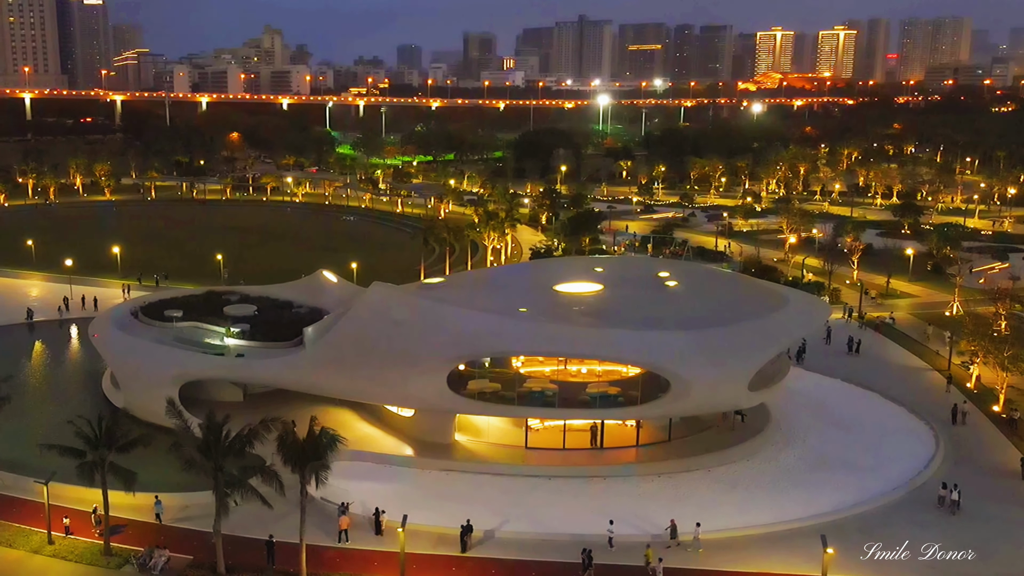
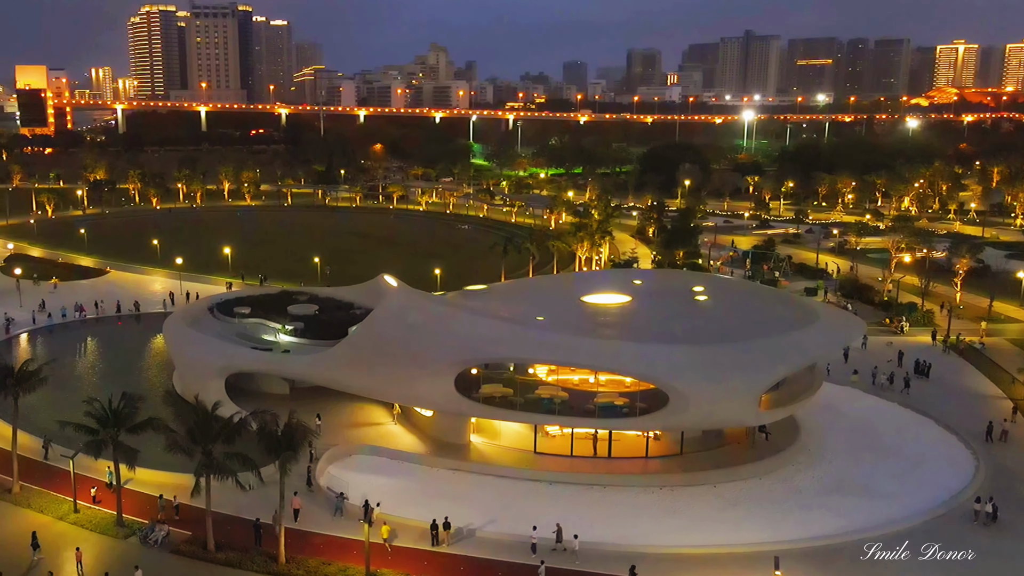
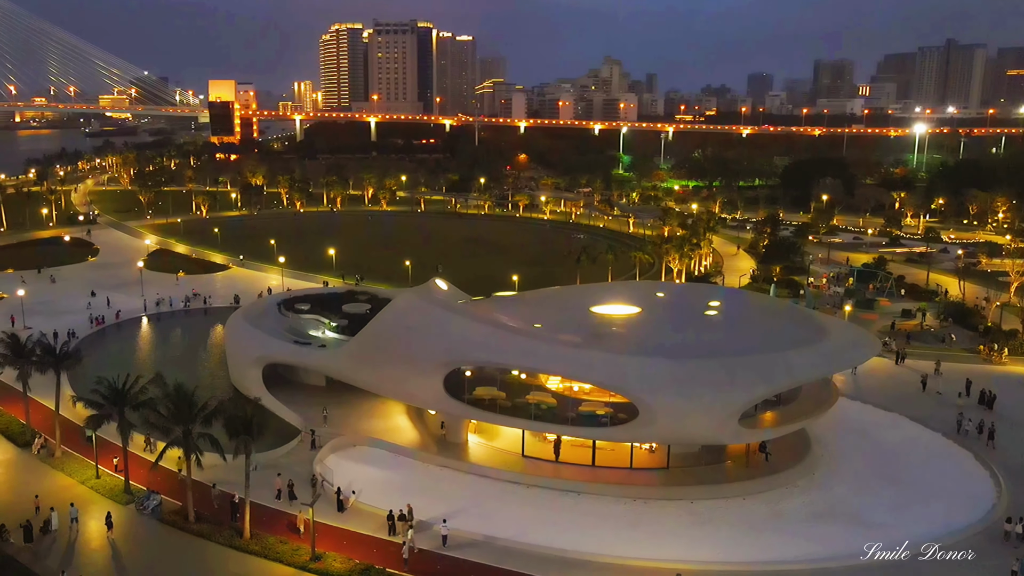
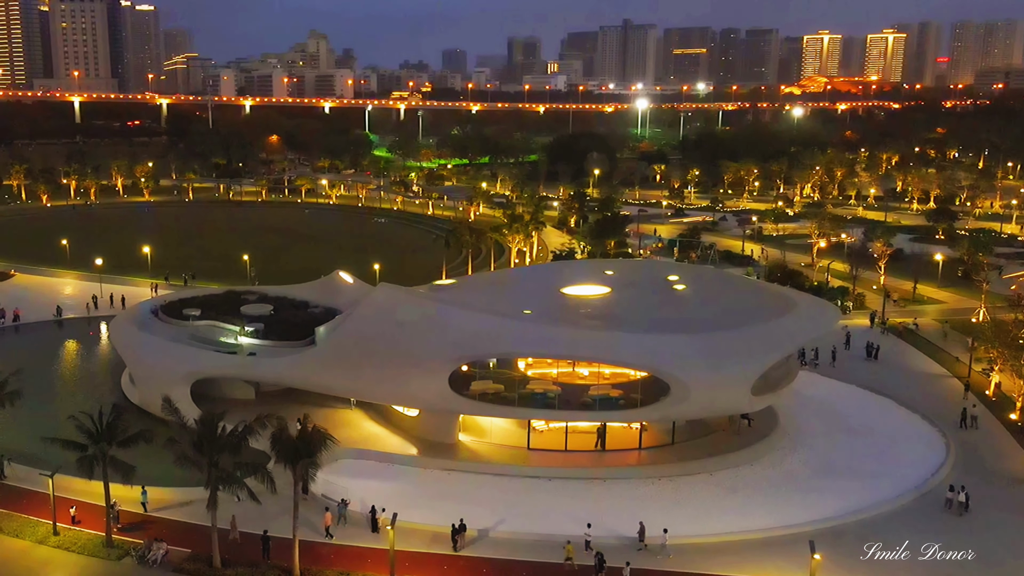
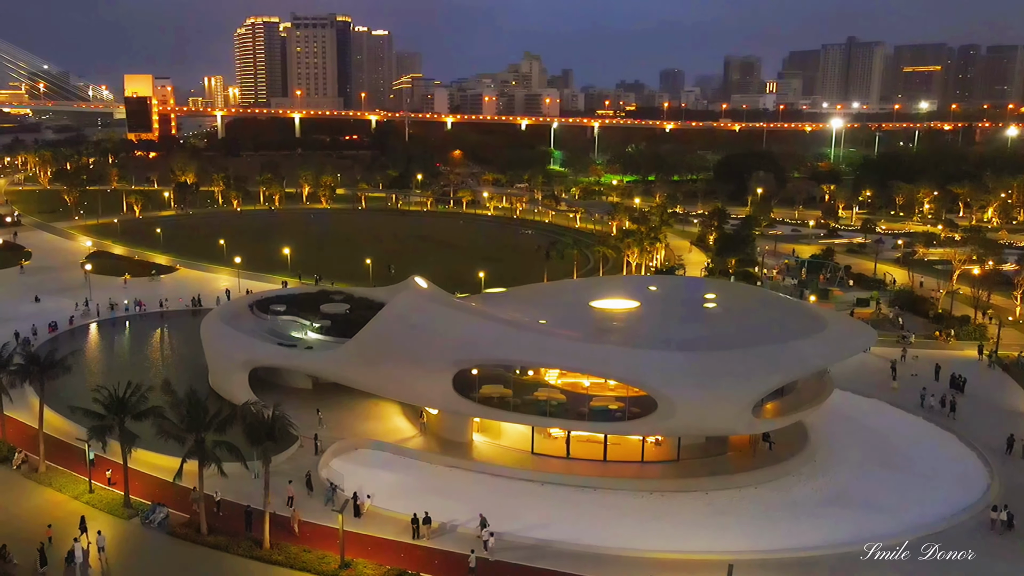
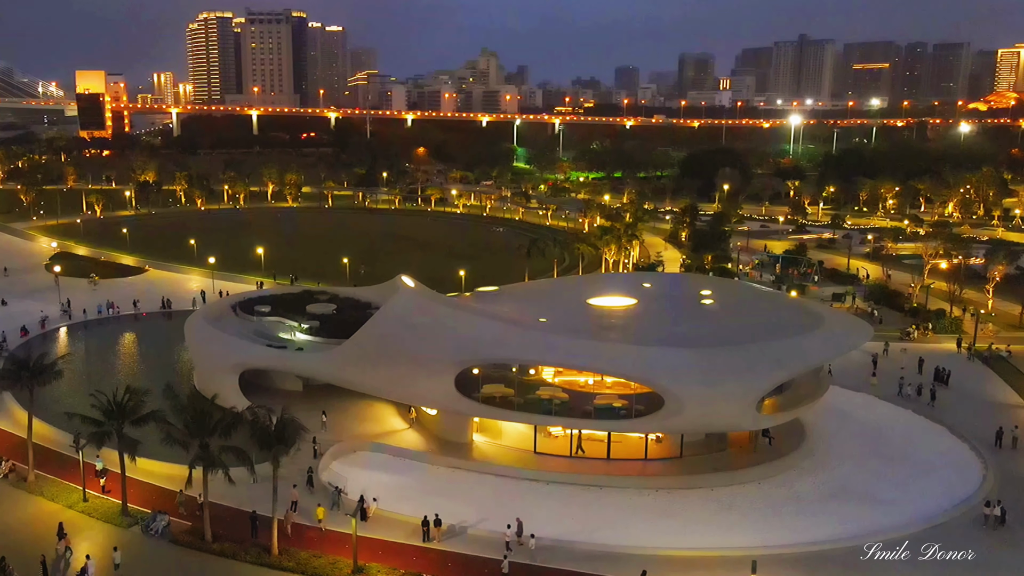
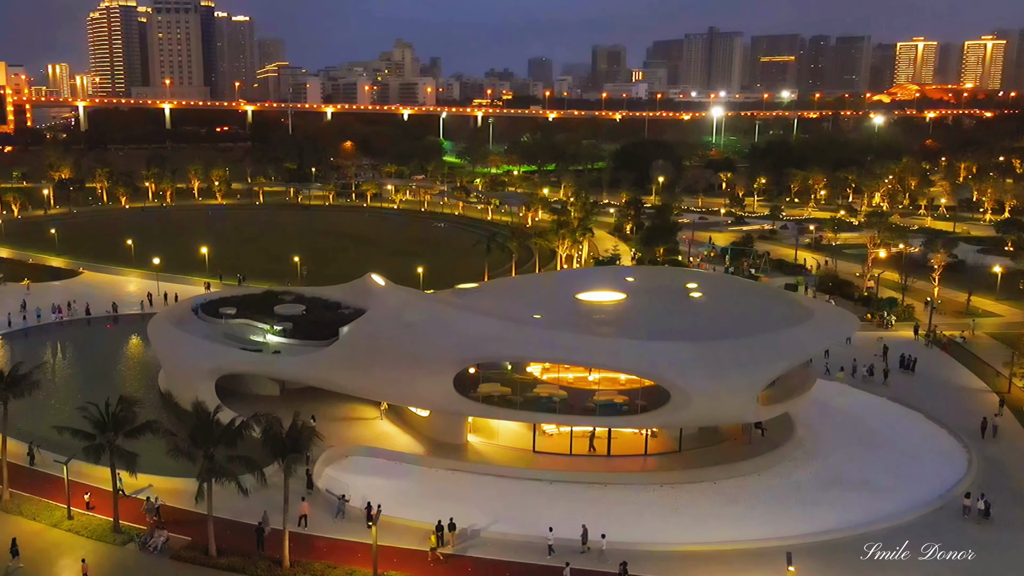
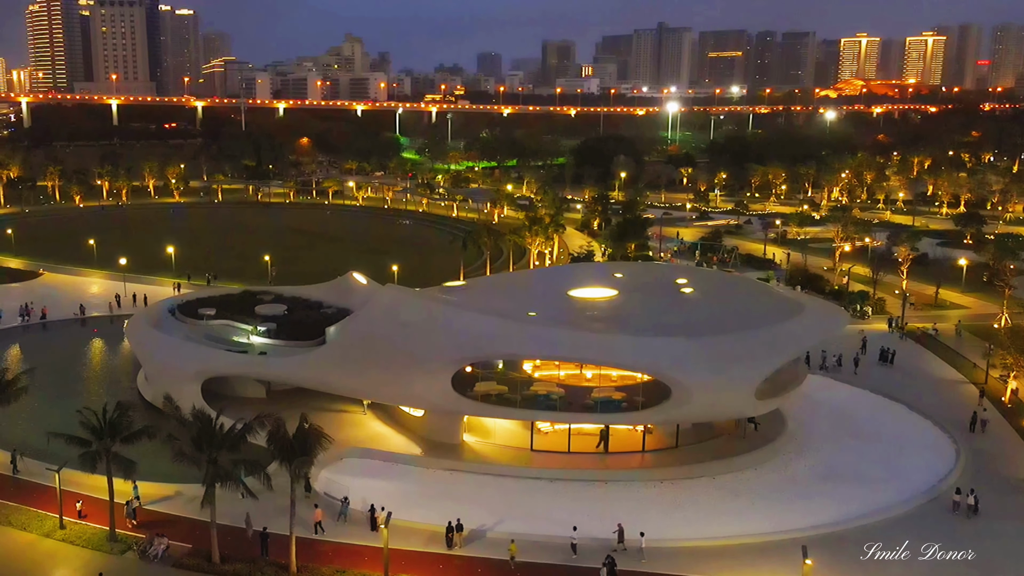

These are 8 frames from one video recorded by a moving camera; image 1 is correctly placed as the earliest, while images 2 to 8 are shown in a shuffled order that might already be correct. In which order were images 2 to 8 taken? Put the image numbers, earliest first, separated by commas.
4, 8, 7, 2, 6, 5, 3
